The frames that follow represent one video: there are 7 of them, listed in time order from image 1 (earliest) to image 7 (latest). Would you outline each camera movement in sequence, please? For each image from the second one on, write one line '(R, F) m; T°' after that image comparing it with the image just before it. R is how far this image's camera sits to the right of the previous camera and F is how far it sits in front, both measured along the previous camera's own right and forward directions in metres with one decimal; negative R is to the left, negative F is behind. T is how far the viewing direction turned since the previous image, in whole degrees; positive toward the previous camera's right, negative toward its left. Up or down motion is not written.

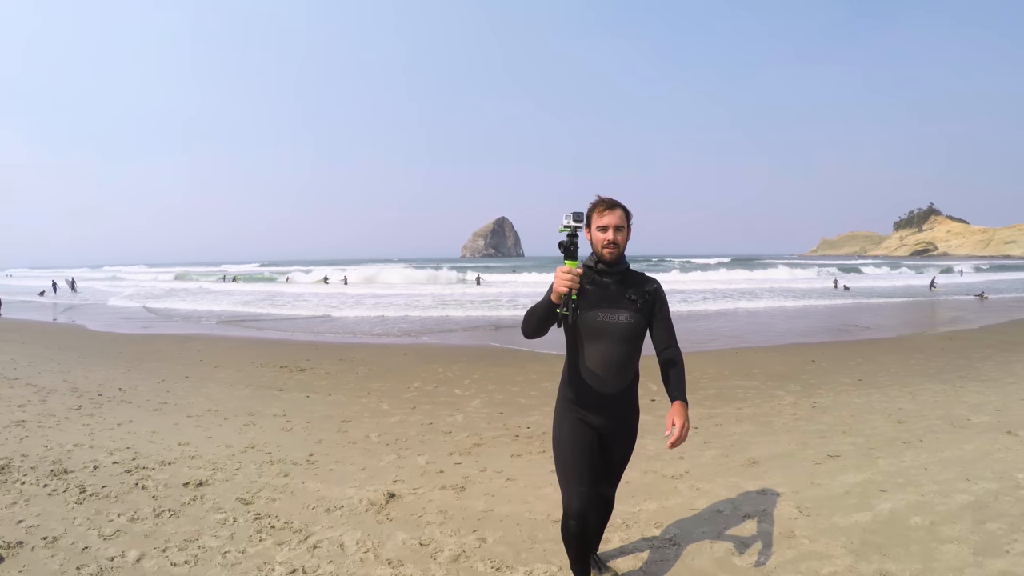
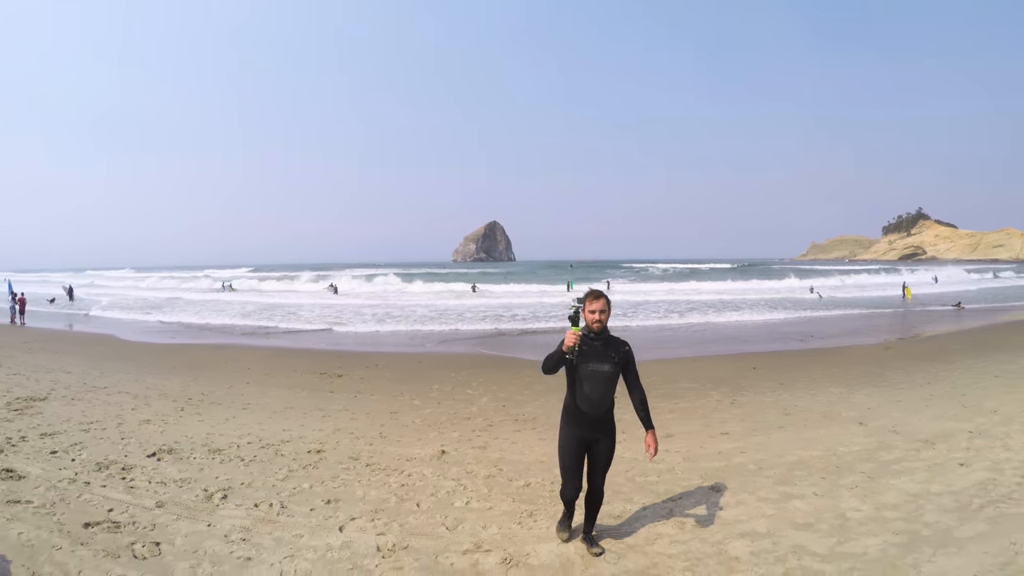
(-0.1, -1.1) m; +1°
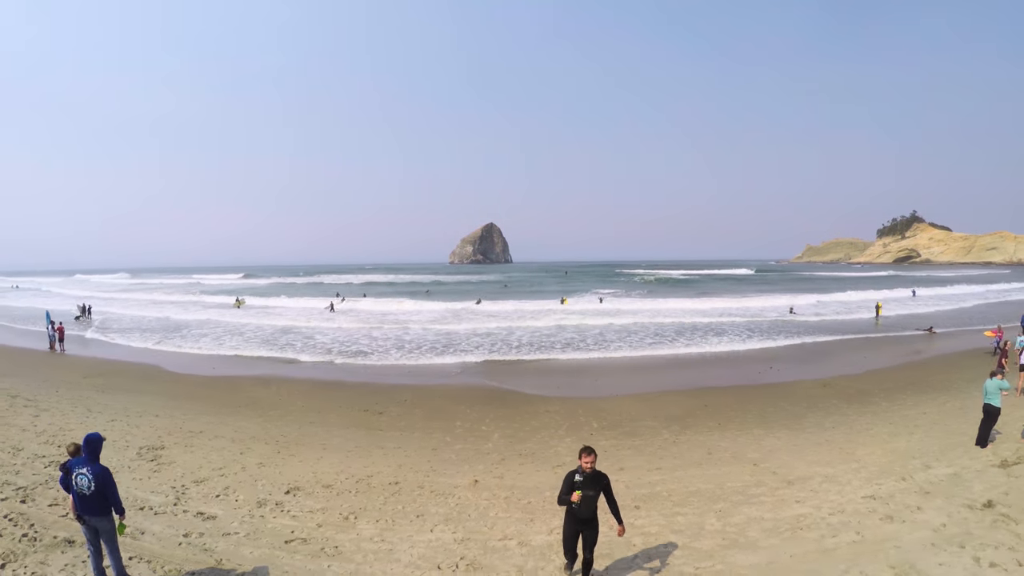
(-0.1, -1.6) m; 0°
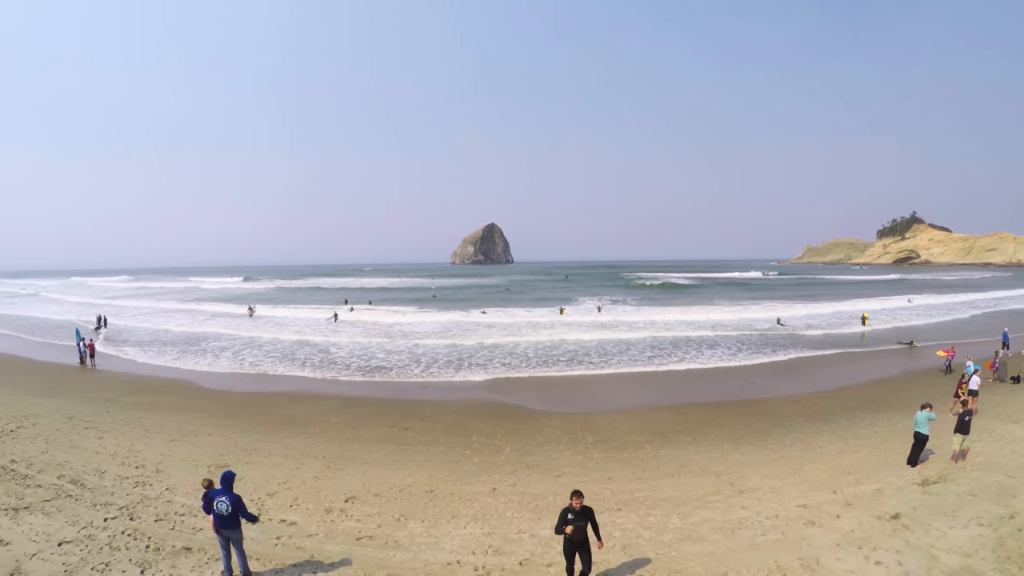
(-0.1, -1.2) m; 0°
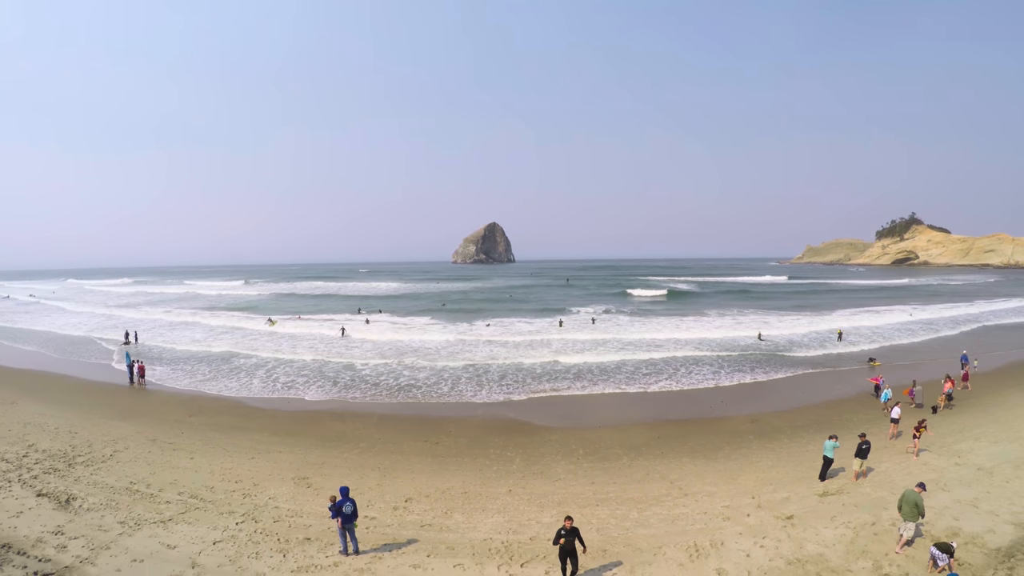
(-0.2, -2.2) m; 0°
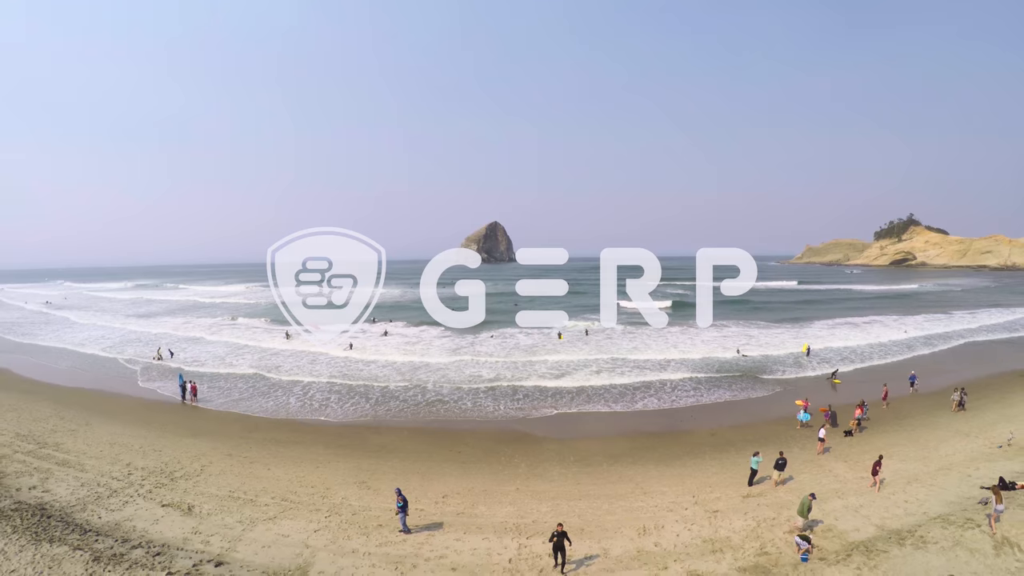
(-0.2, -2.9) m; 0°
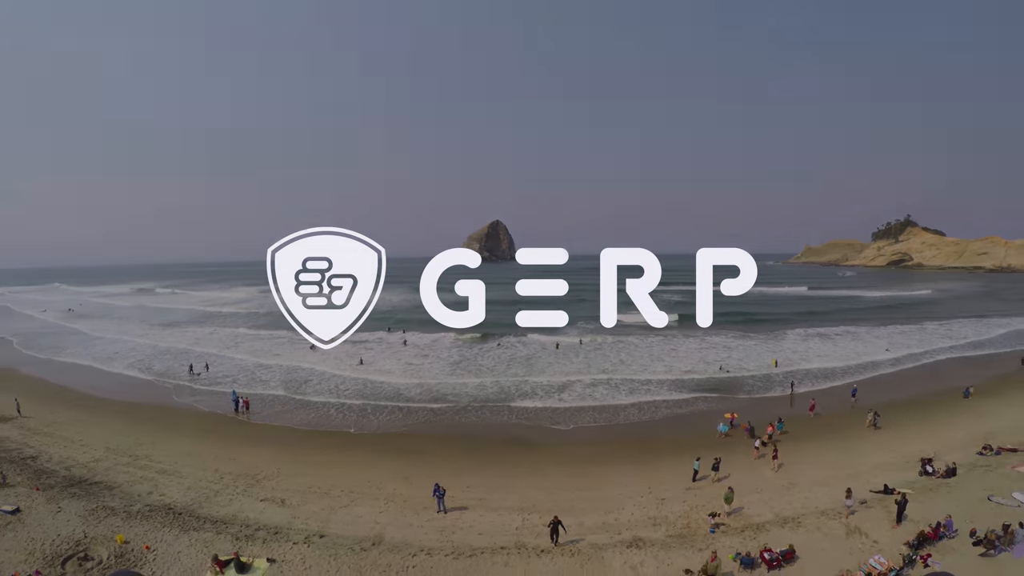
(-0.2, -4.0) m; 0°
